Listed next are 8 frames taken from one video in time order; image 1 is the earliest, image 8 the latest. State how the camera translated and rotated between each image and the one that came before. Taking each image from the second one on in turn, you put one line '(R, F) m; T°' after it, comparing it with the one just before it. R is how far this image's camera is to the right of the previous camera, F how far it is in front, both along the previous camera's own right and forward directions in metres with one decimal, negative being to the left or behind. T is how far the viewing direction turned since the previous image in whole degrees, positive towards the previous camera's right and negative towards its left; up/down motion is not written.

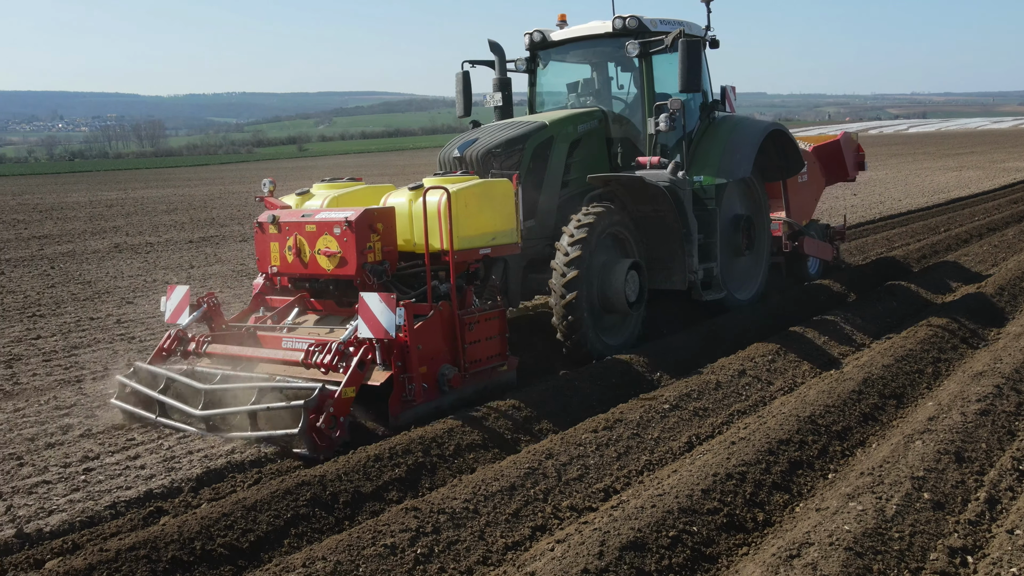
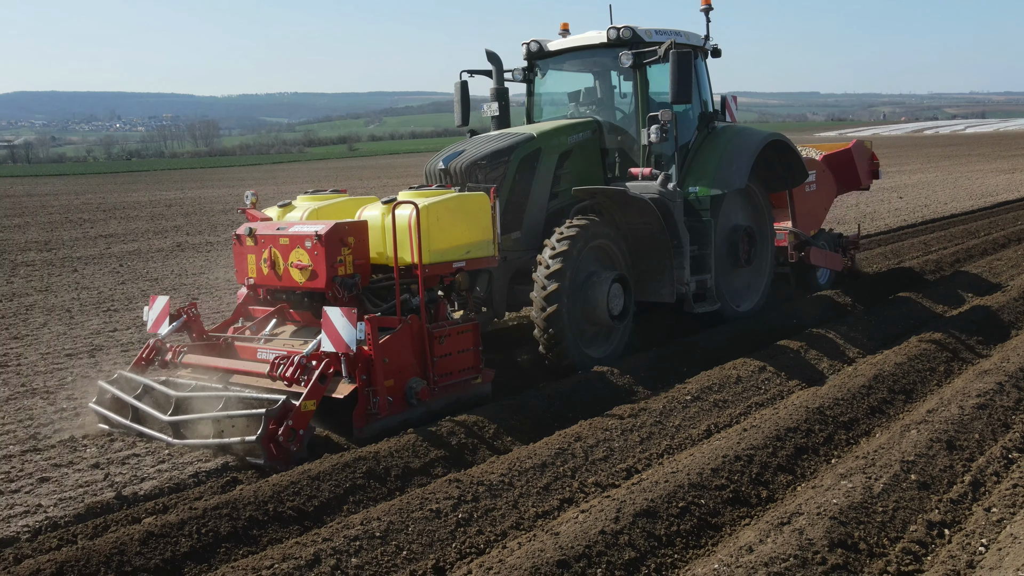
(+0.5, 0.0) m; -2°
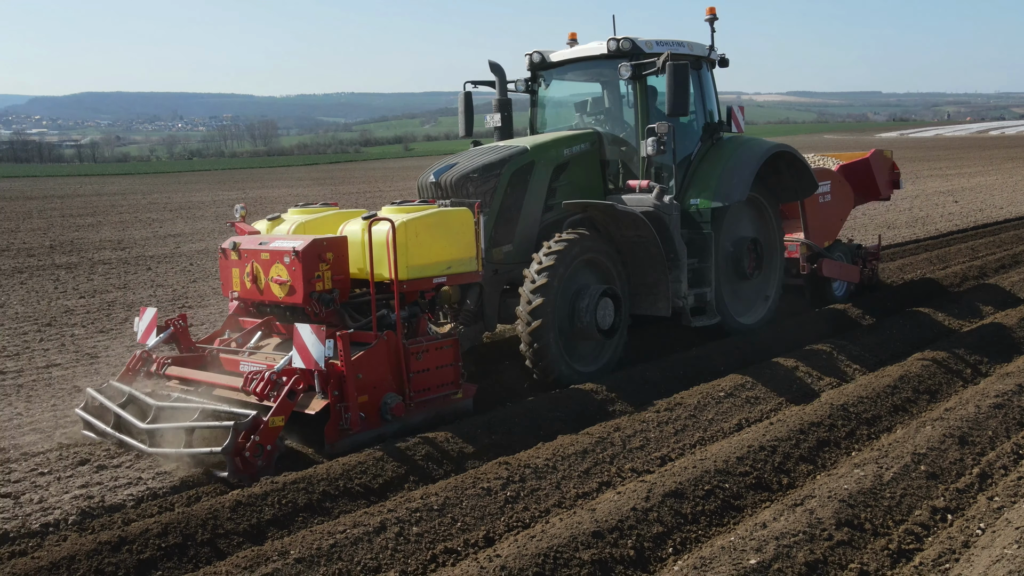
(+0.5, 0.0) m; -3°
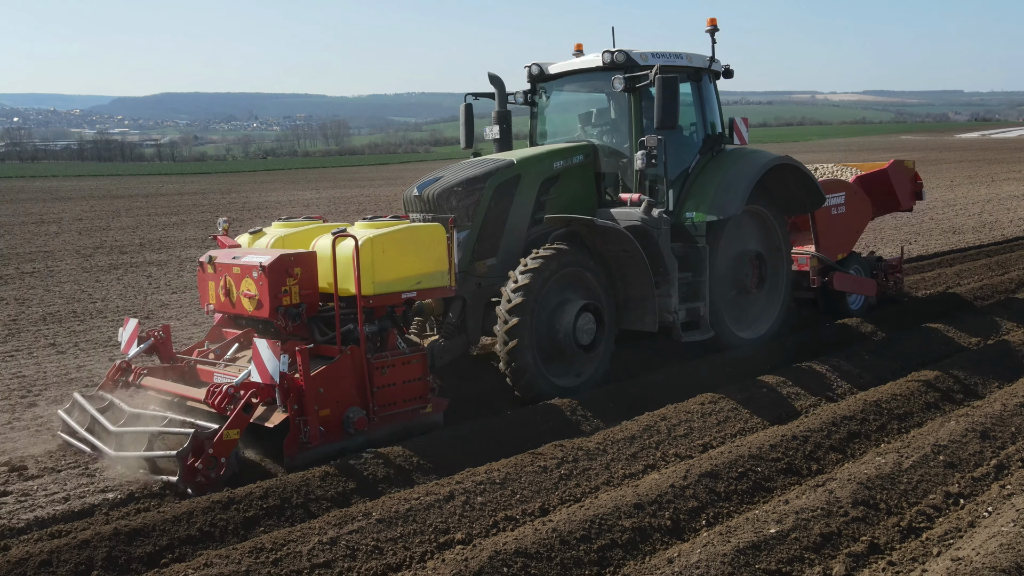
(+0.7, 0.0) m; -3°
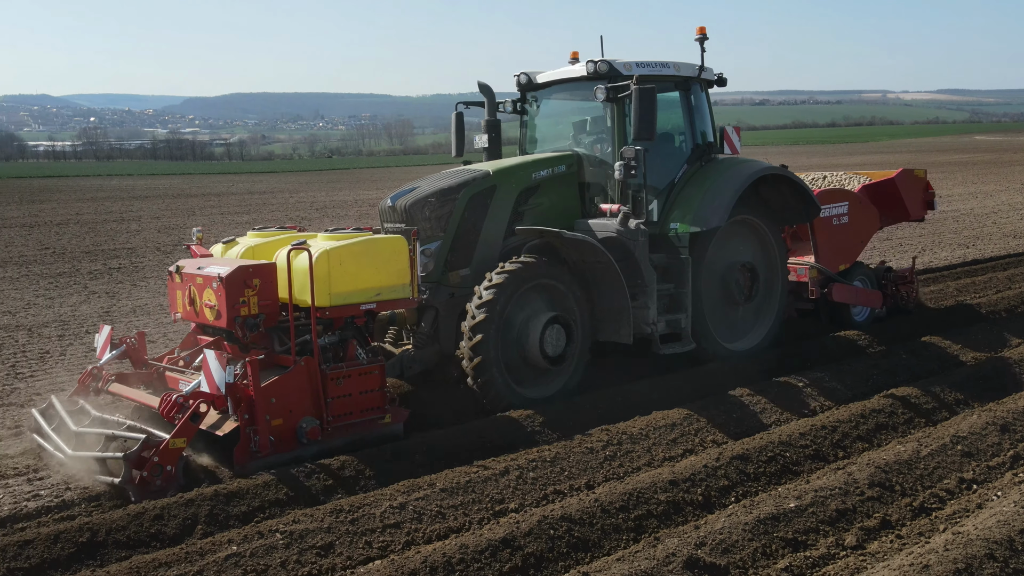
(+0.8, 0.0) m; -3°
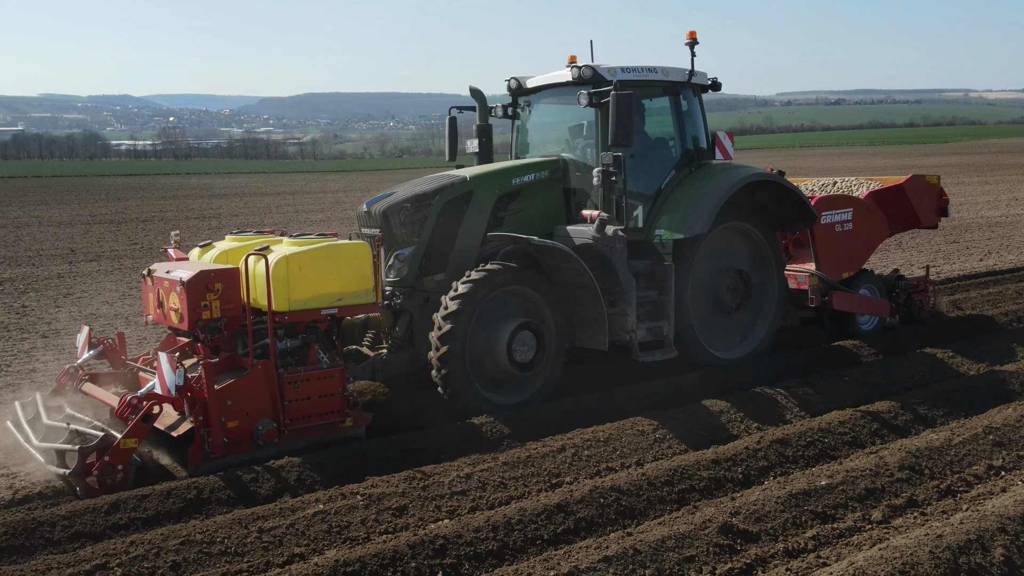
(+0.8, 0.0) m; -3°
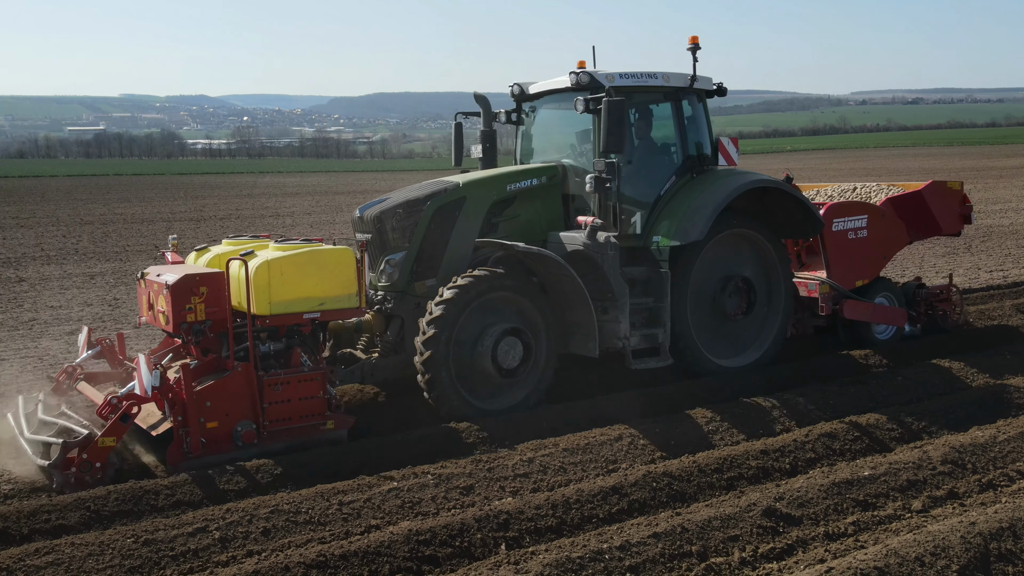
(+0.6, 0.0) m; -3°
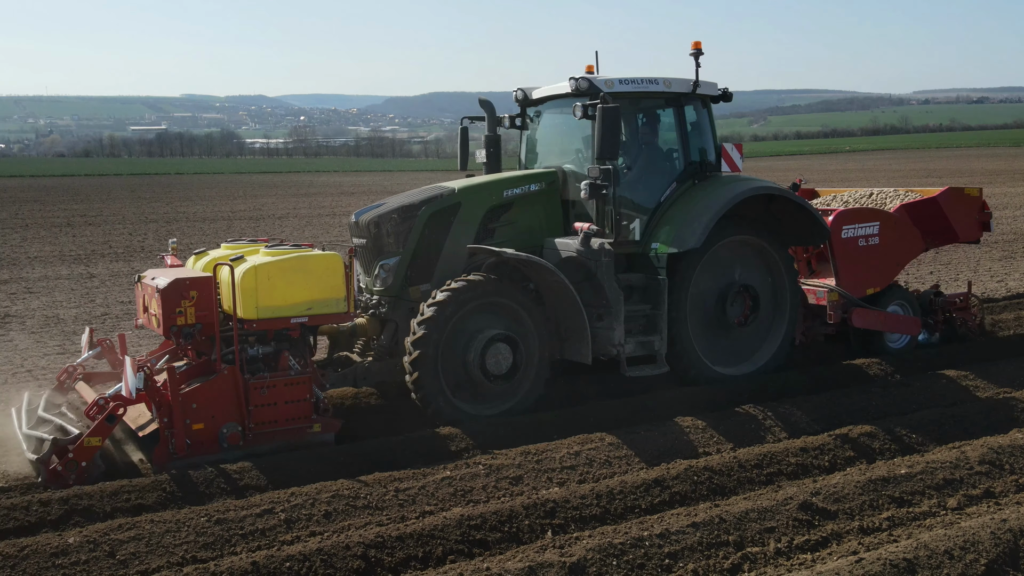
(+0.5, 0.0) m; -3°
